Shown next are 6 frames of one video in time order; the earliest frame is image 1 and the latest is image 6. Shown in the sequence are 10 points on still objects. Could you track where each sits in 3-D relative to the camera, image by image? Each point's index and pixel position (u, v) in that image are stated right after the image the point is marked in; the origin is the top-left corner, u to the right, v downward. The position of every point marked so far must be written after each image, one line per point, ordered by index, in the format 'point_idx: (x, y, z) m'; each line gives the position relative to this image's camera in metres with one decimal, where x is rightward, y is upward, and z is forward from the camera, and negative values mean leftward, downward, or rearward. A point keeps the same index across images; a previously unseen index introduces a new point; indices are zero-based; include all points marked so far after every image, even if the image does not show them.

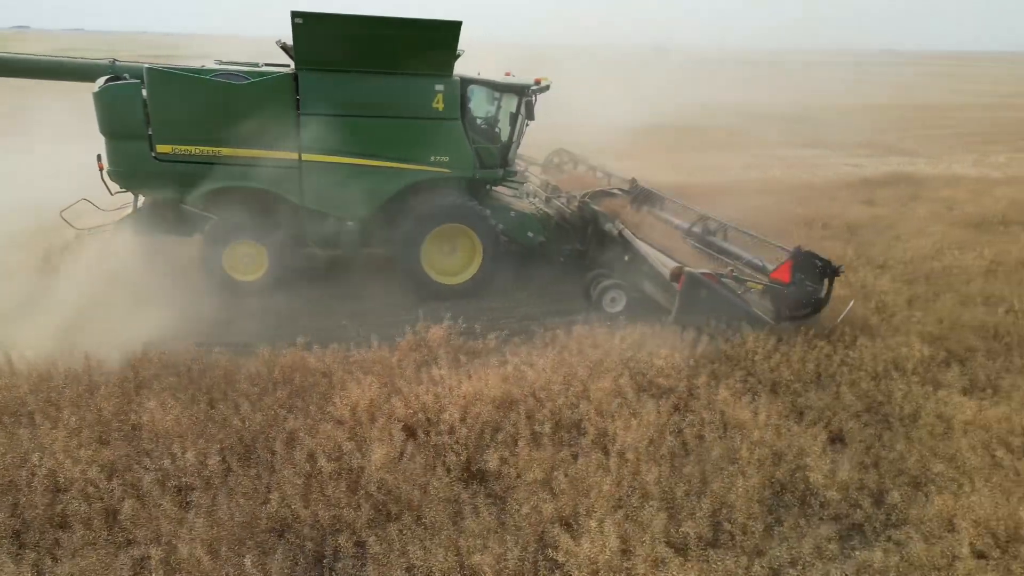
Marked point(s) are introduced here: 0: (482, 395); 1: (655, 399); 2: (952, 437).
0: (-0.1, -0.5, +4.1) m
1: (+0.6, -0.5, +4.3) m
2: (+1.8, -0.6, +4.0) m
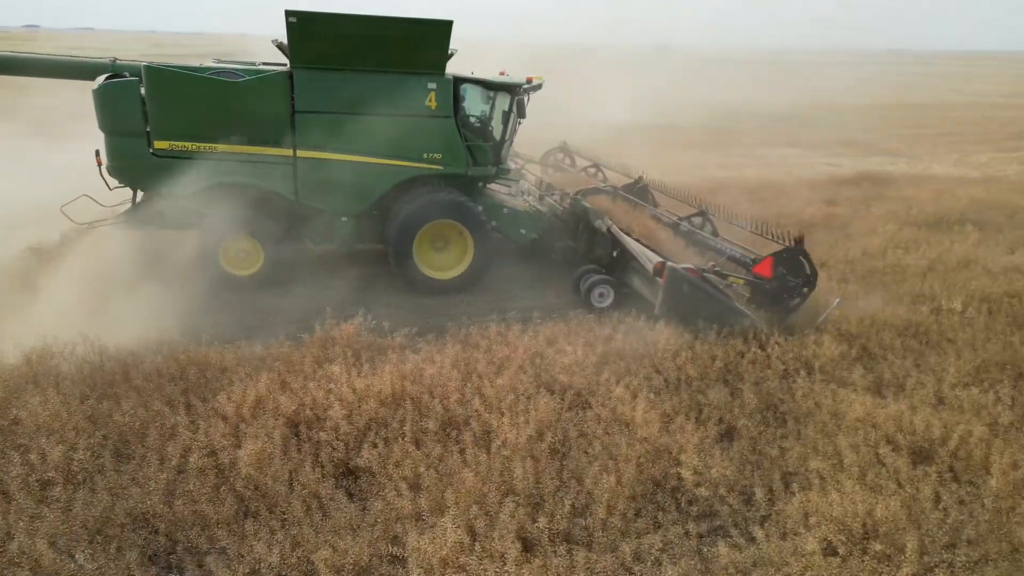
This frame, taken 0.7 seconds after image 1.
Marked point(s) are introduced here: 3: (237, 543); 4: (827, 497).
0: (-0.6, -0.4, +4.1) m
1: (+0.2, -0.5, +4.3) m
2: (+1.4, -0.6, +4.0) m
3: (-0.9, -0.8, +3.0) m
4: (+1.1, -0.7, +3.4) m
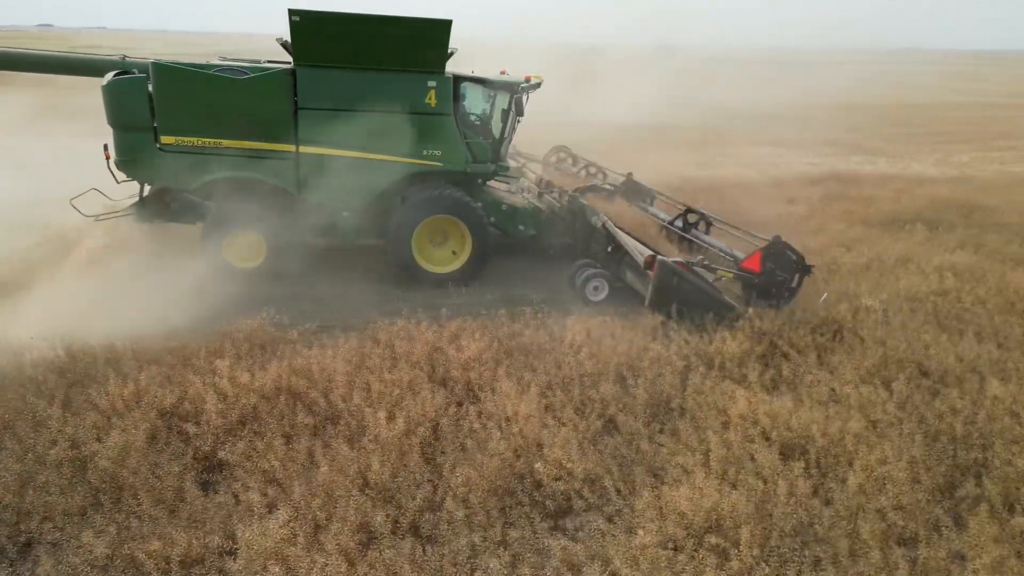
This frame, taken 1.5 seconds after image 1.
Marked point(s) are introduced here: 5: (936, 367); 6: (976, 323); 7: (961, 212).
0: (-1.1, -0.4, +4.1) m
1: (-0.3, -0.5, +4.3) m
2: (+0.8, -0.6, +4.0) m
3: (-1.4, -0.8, +3.1) m
4: (+0.6, -0.7, +3.4) m
5: (+2.2, -0.4, +4.9) m
6: (+2.8, -0.2, +5.7) m
7: (+4.7, +0.8, +9.8) m
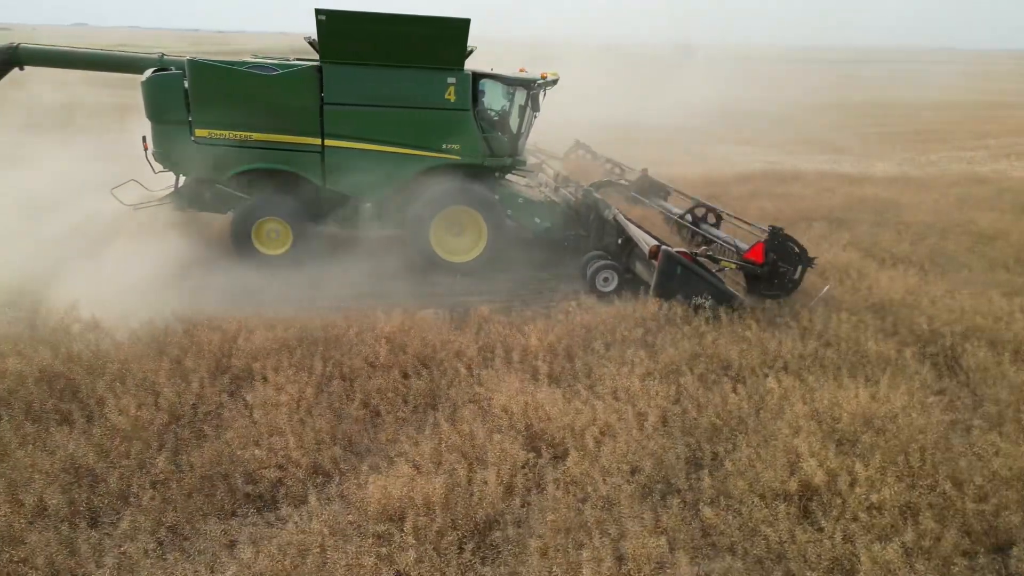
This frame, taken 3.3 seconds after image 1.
0: (-2.2, -0.4, +4.2) m
1: (-1.4, -0.4, +4.4) m
2: (-0.2, -0.6, +4.0) m
3: (-2.5, -0.7, +3.1) m
4: (-0.5, -0.7, +3.4) m
5: (+1.2, -0.4, +4.9) m
6: (+1.8, -0.2, +5.7) m
7: (+3.7, +0.8, +9.7) m
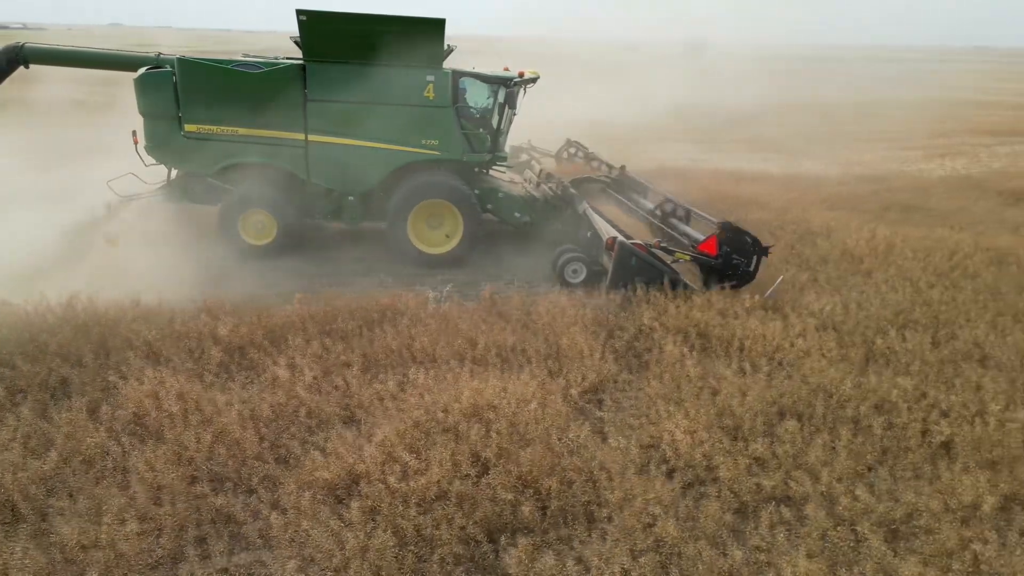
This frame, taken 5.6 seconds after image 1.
0: (-3.8, -0.3, +4.2) m
1: (-3.0, -0.4, +4.4) m
2: (-1.9, -0.5, +4.0) m
3: (-4.2, -0.7, +3.1) m
4: (-2.2, -0.6, +3.4) m
5: (-0.5, -0.4, +4.9) m
6: (+0.1, -0.2, +5.6) m
7: (+2.2, +0.8, +9.7) m
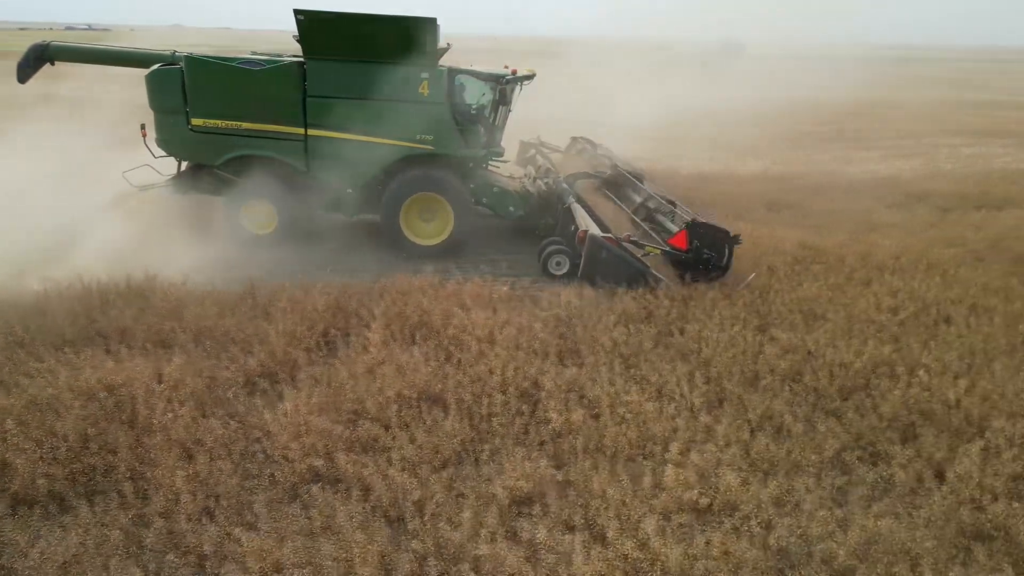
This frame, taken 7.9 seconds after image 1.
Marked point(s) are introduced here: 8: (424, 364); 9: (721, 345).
0: (-5.4, -0.1, +4.4) m
1: (-4.6, -0.2, +4.5) m
2: (-3.5, -0.4, +4.1) m
3: (-5.8, -0.5, +3.3) m
4: (-3.8, -0.5, +3.5) m
5: (-2.1, -0.3, +4.9) m
6: (-1.4, -0.1, +5.7) m
7: (+0.8, +0.9, +9.7) m
8: (-0.5, -0.4, +4.7) m
9: (+1.1, -0.3, +5.1) m
